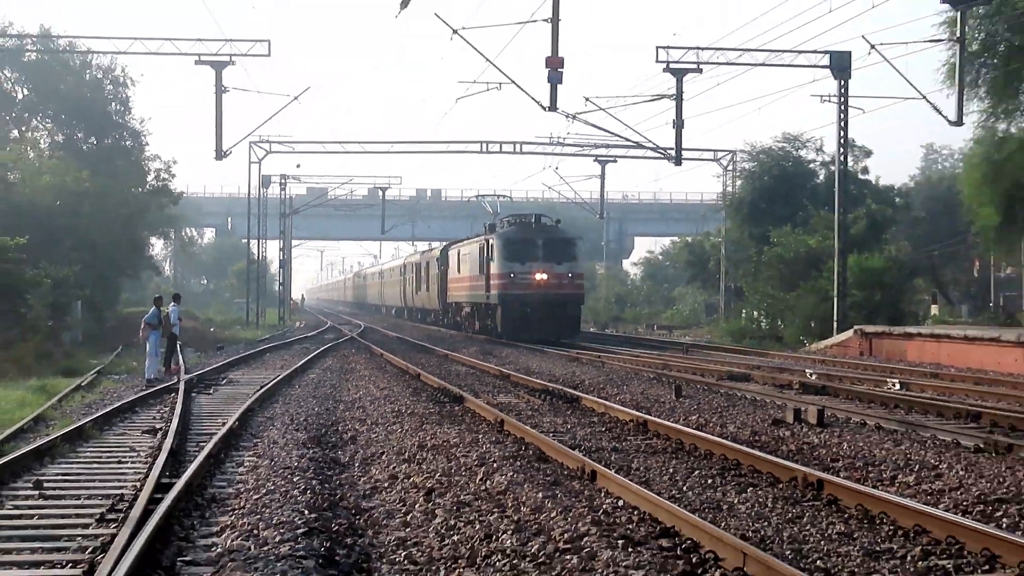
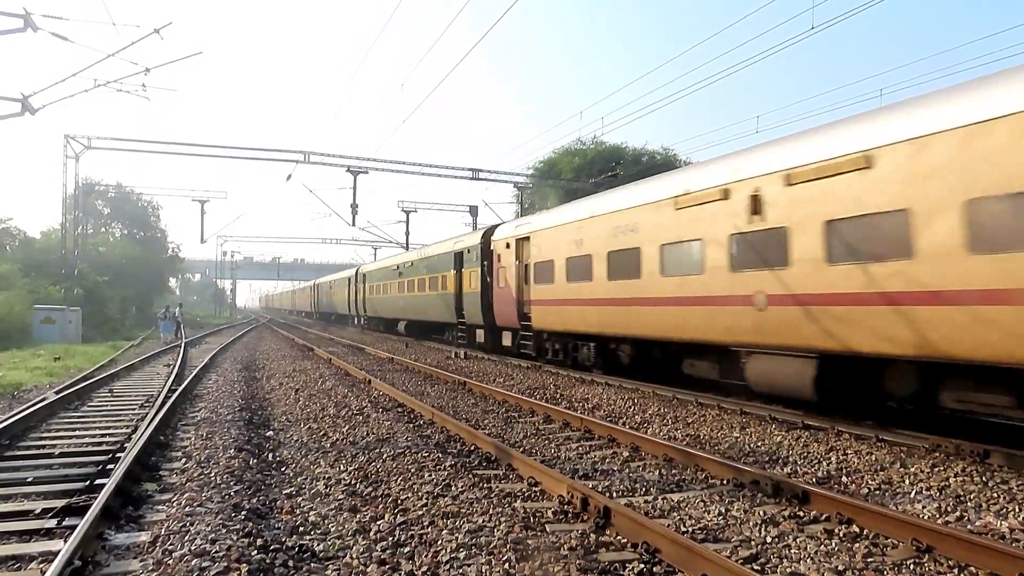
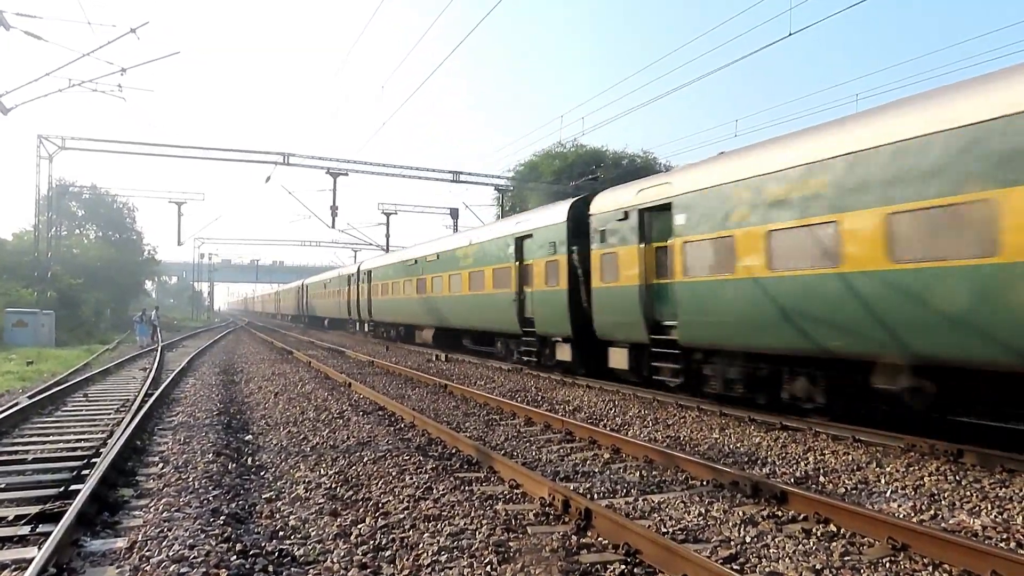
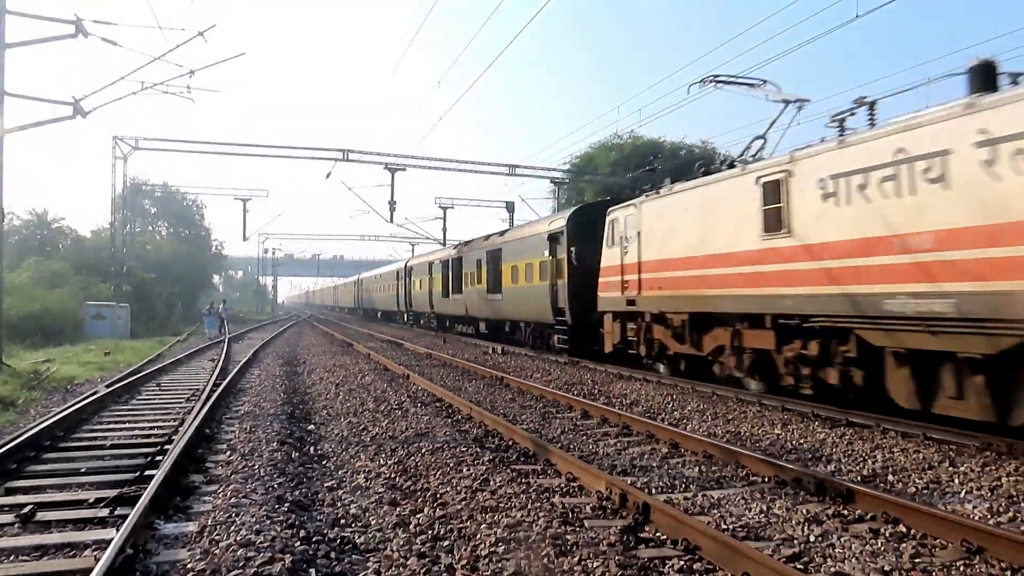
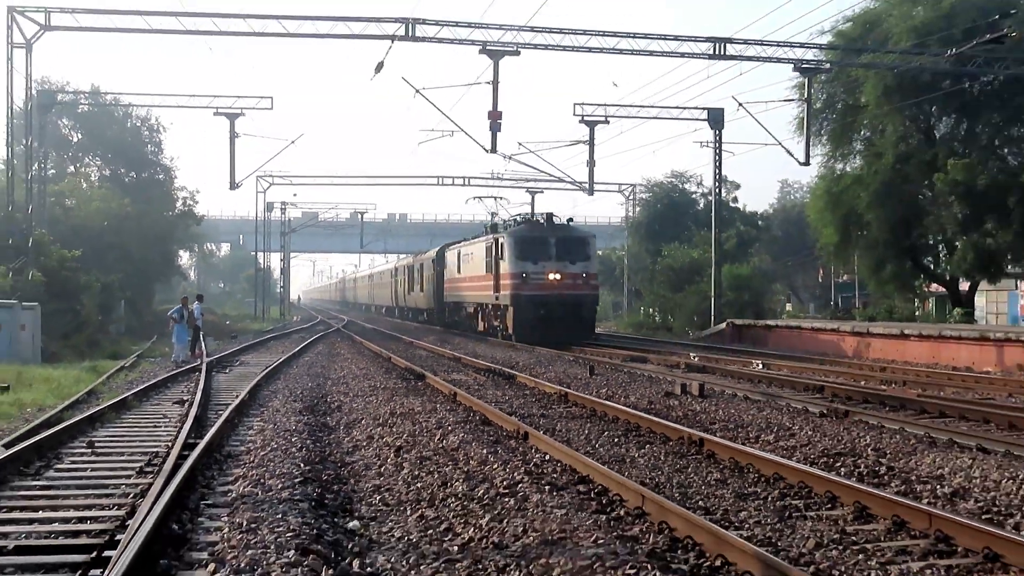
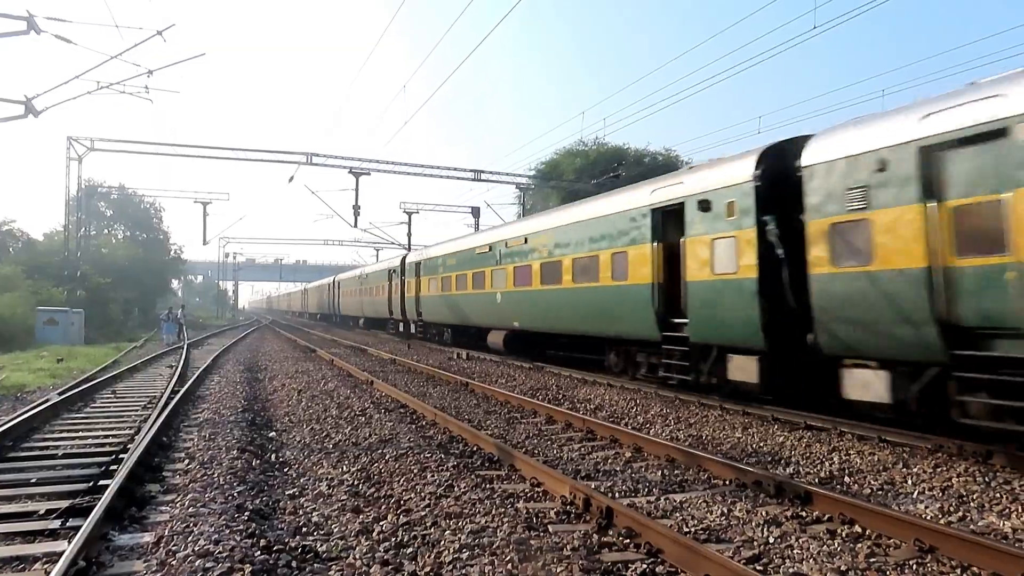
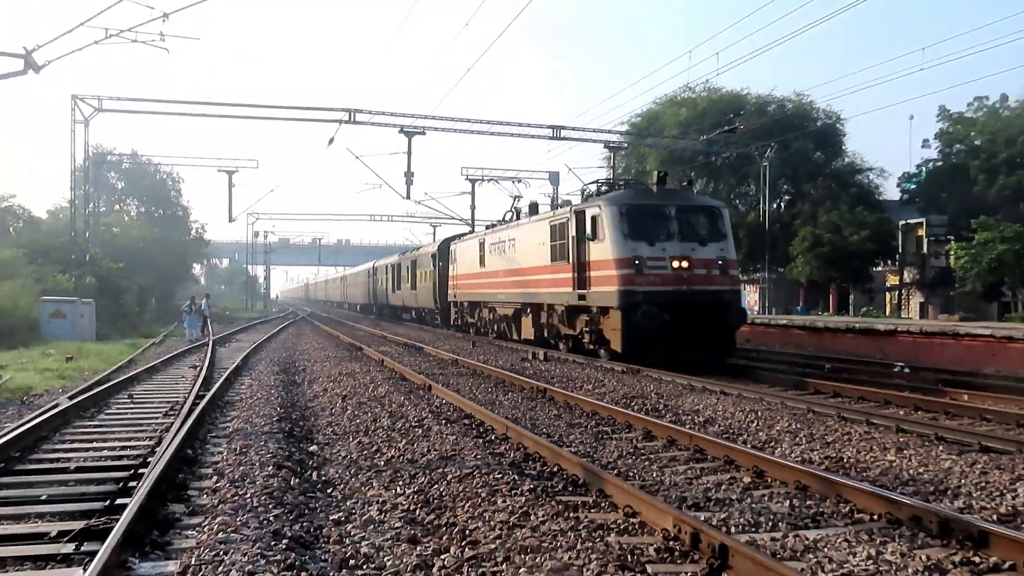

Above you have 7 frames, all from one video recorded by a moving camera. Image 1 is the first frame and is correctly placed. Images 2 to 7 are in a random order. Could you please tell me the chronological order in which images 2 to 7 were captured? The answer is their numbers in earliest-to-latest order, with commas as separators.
5, 7, 4, 6, 3, 2
